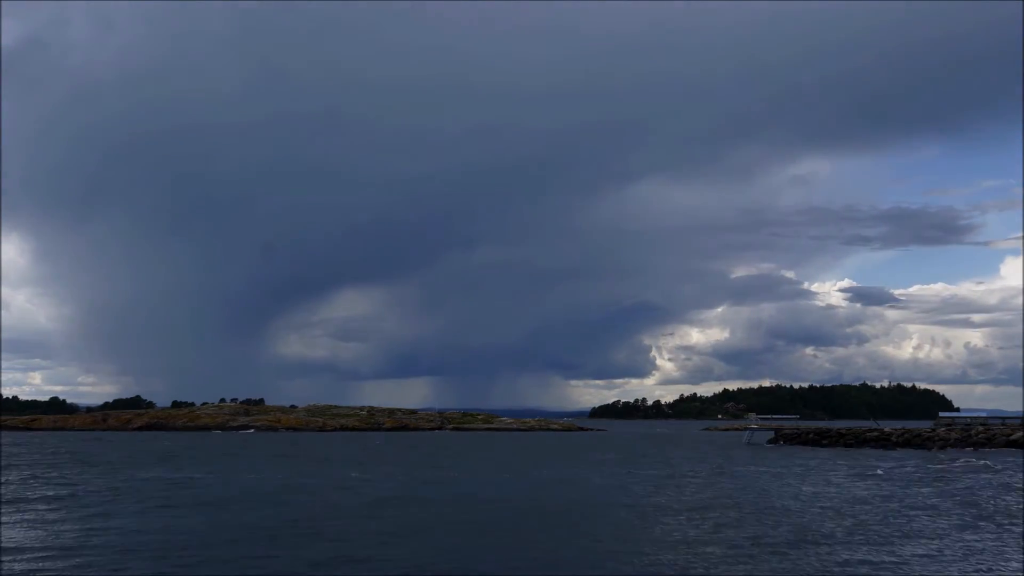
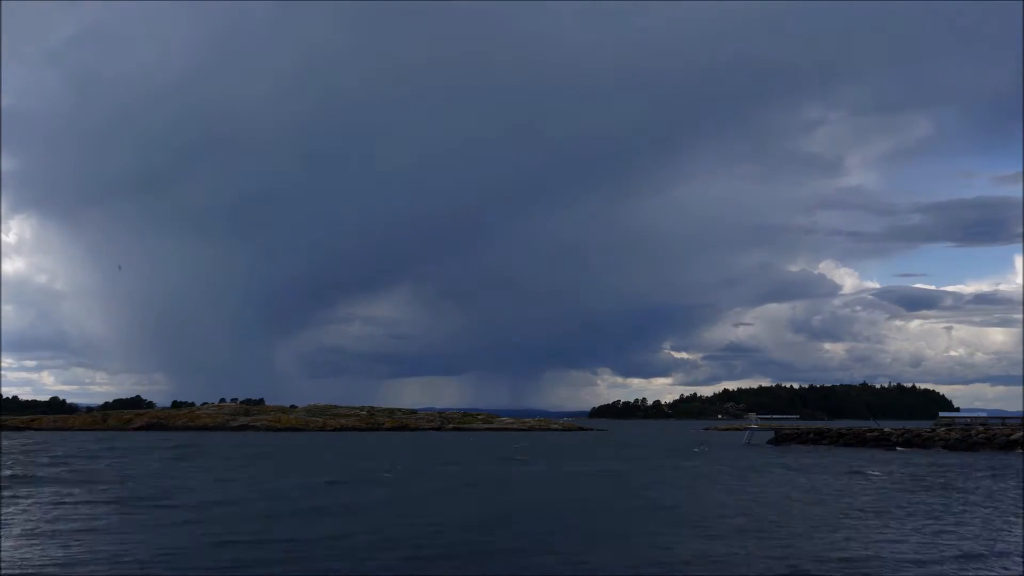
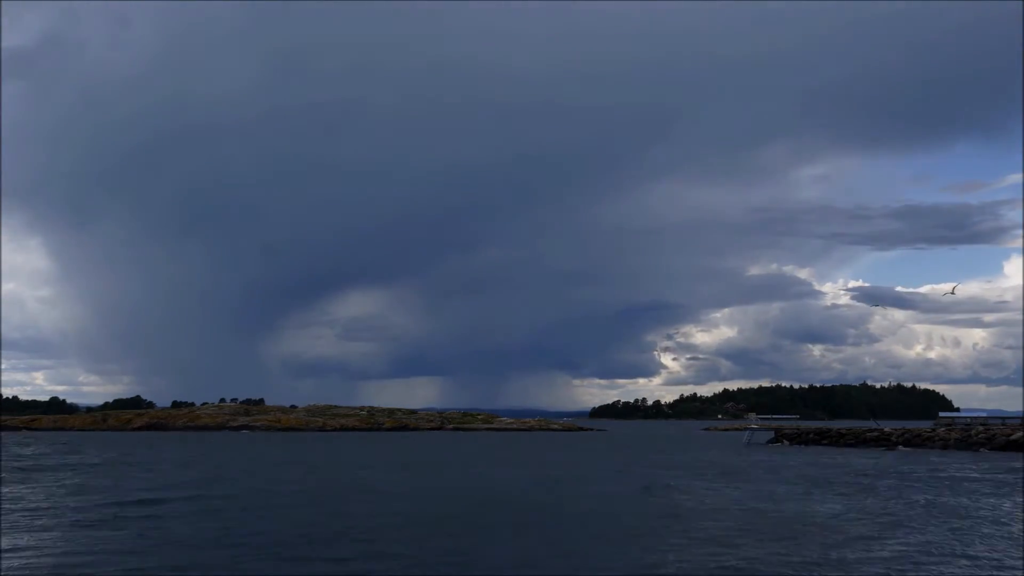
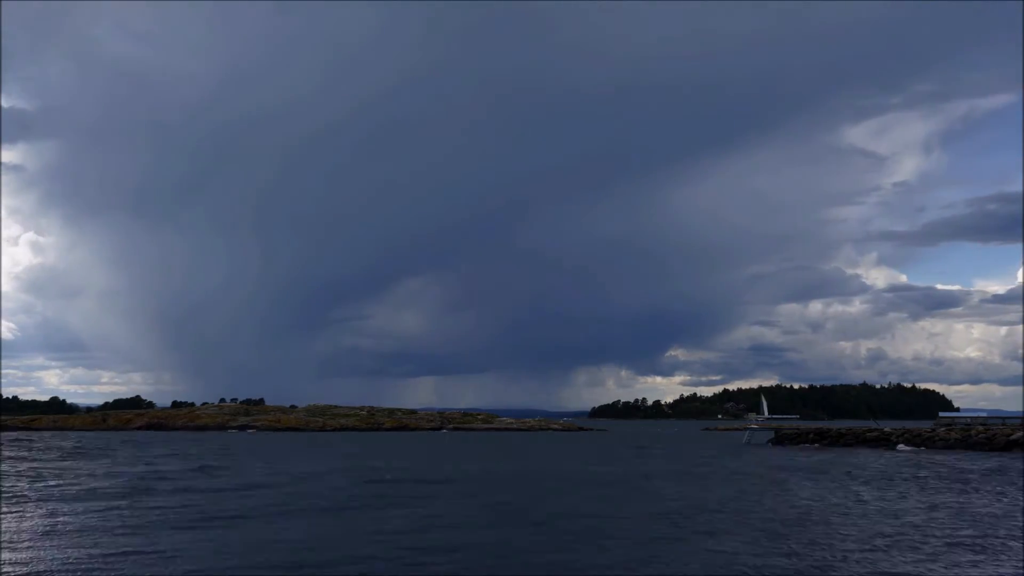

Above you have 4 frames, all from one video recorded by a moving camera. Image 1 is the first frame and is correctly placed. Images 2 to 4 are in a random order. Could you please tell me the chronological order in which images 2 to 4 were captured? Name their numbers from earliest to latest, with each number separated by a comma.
3, 2, 4
